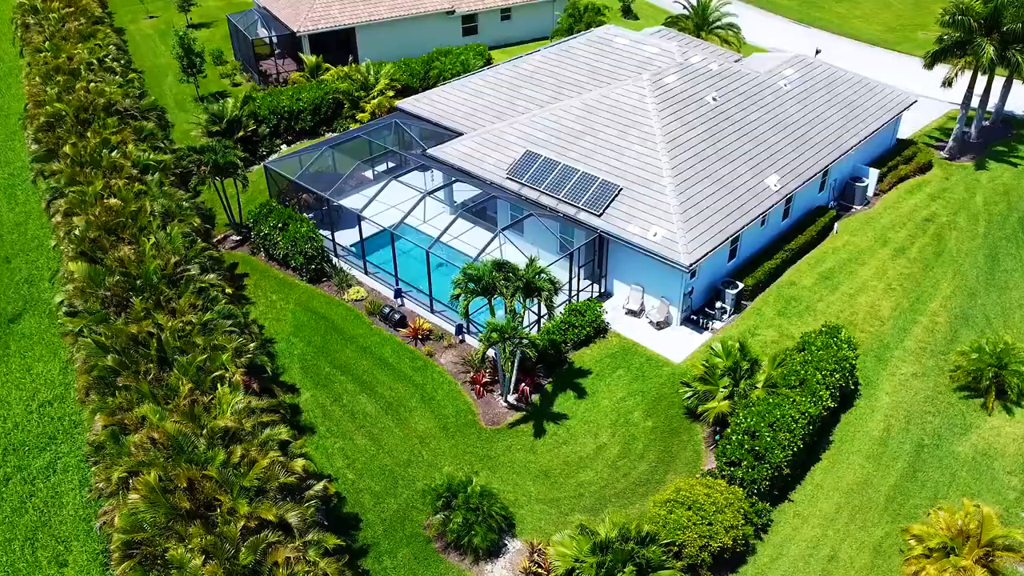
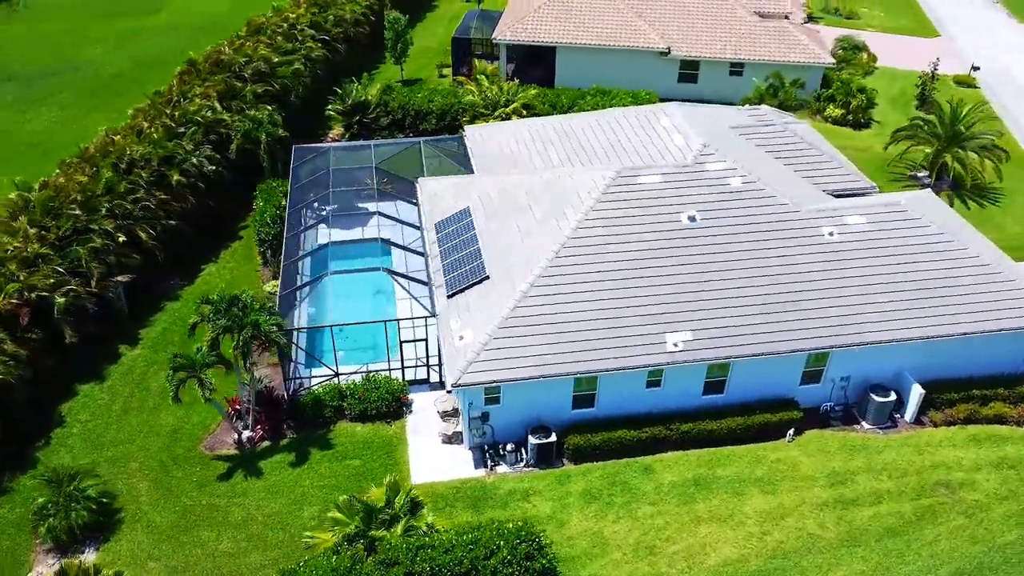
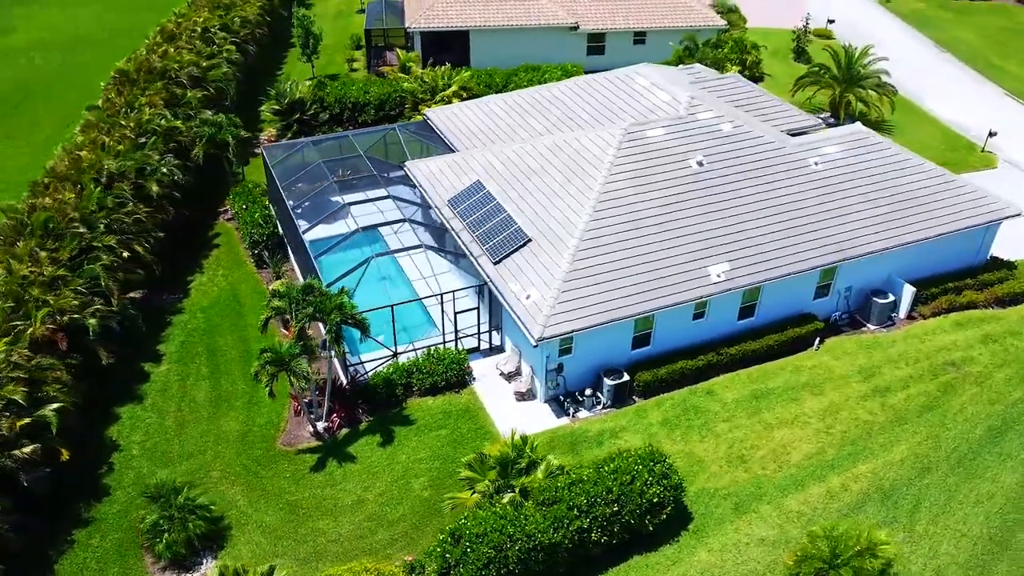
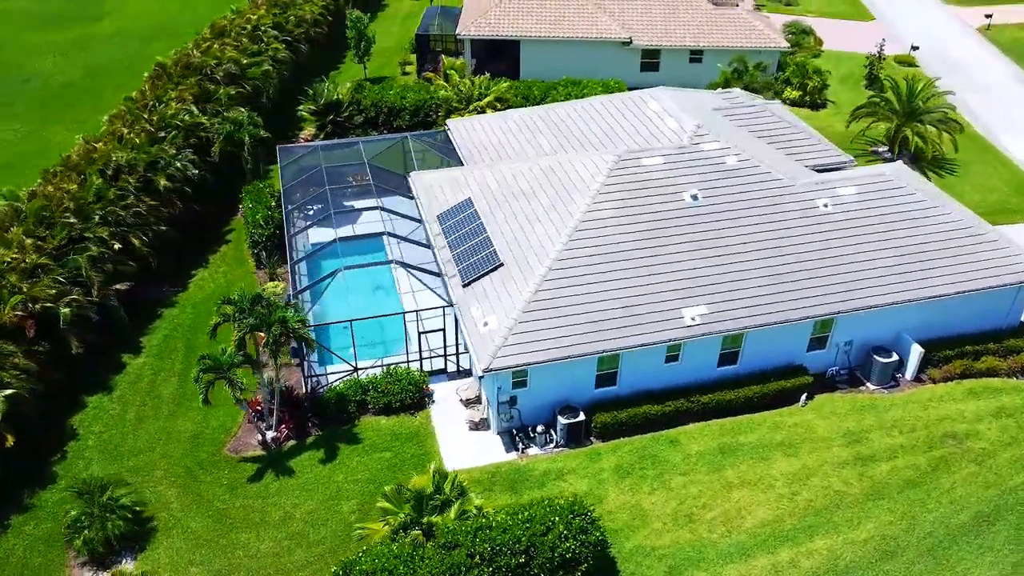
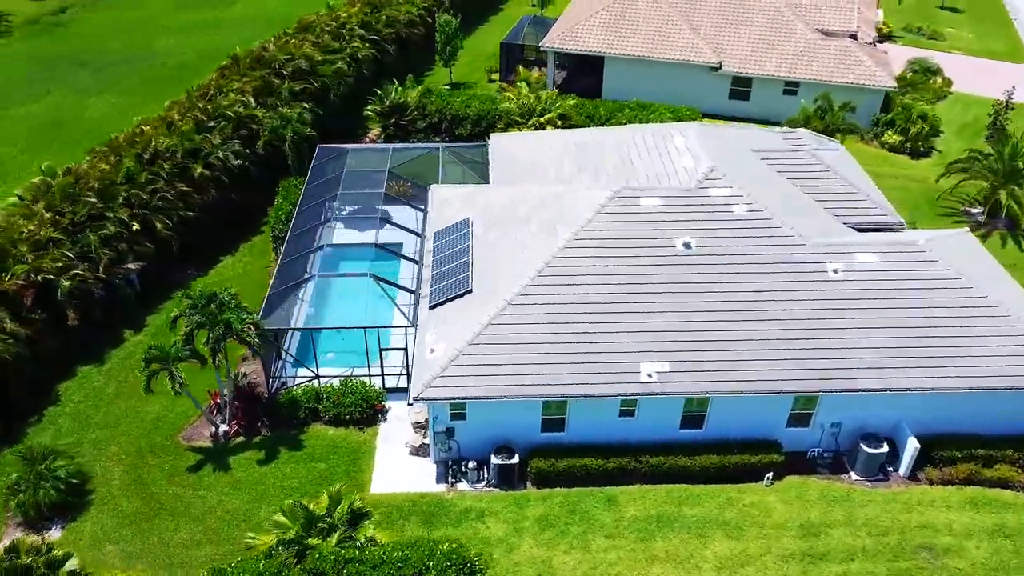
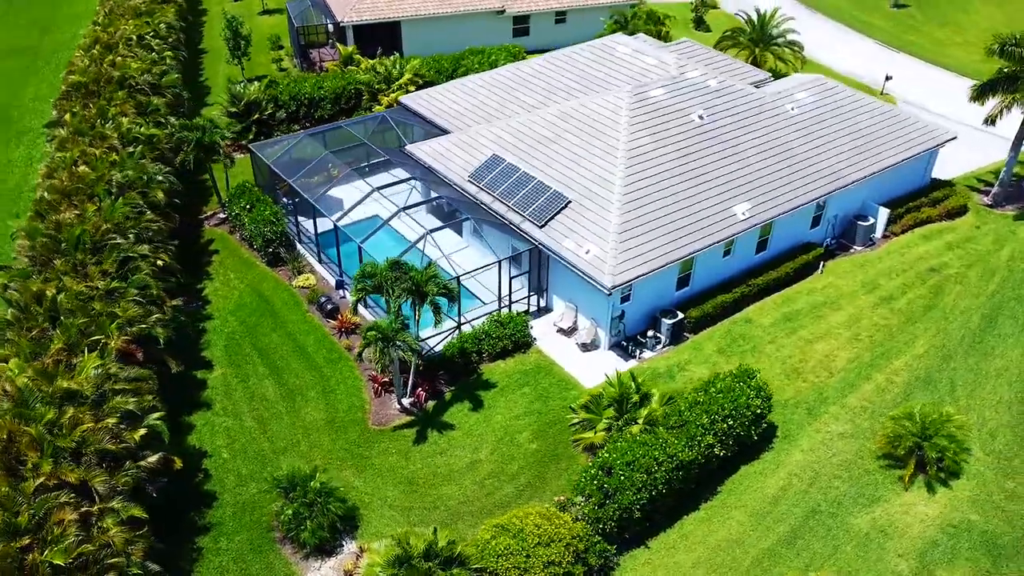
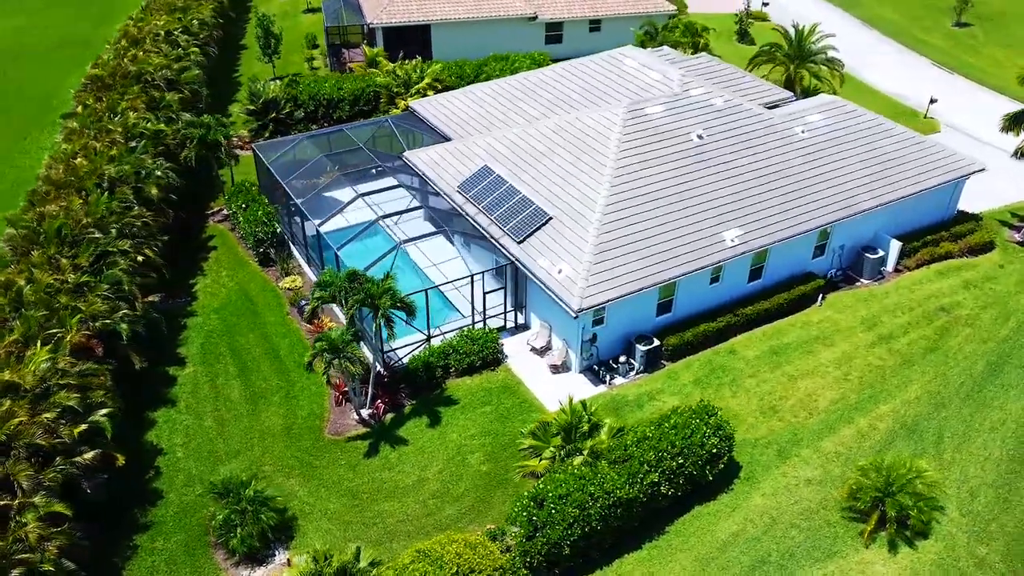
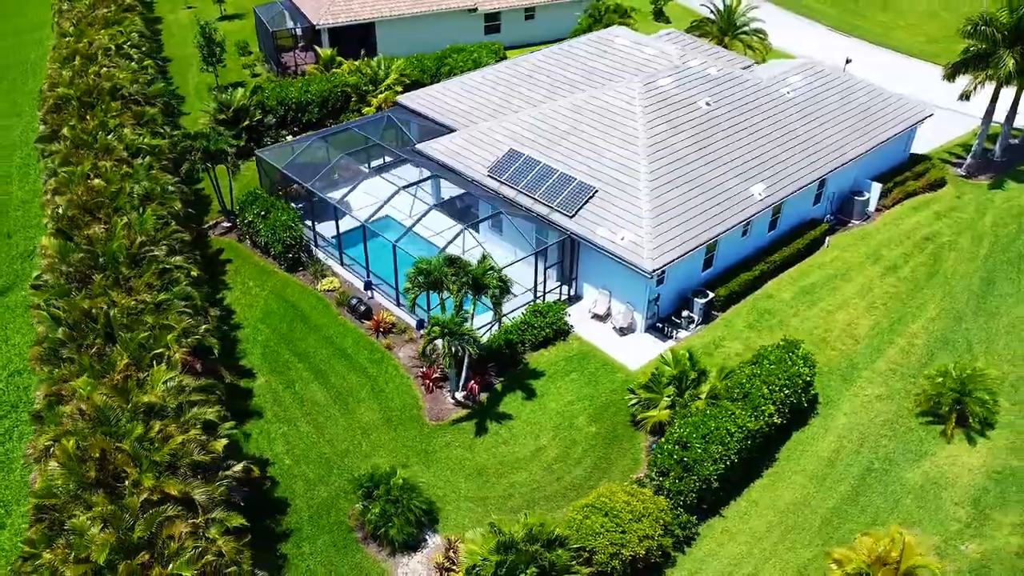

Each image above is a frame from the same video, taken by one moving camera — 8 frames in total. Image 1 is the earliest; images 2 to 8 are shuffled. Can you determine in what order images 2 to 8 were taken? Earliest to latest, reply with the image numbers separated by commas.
8, 6, 7, 3, 4, 2, 5
